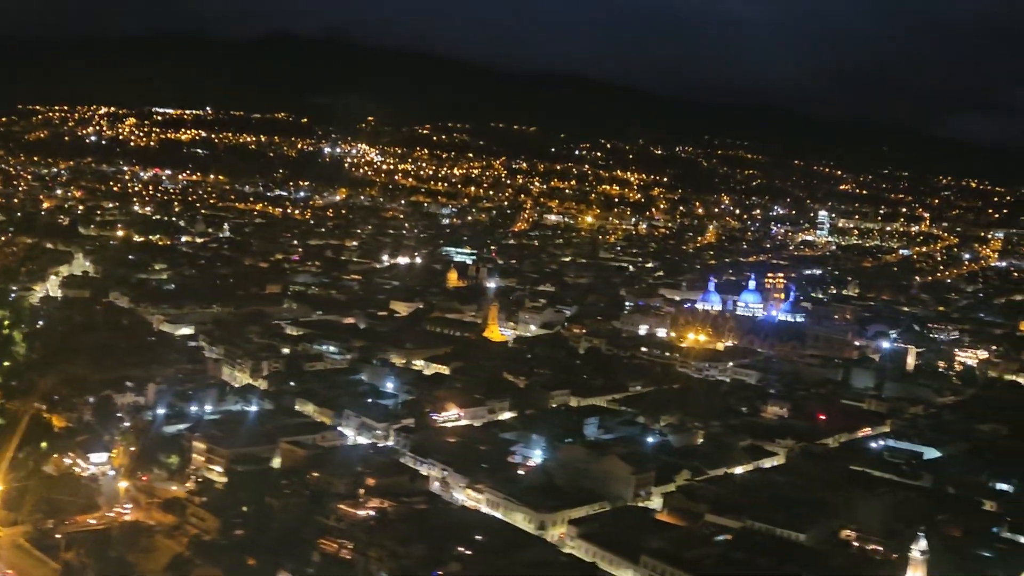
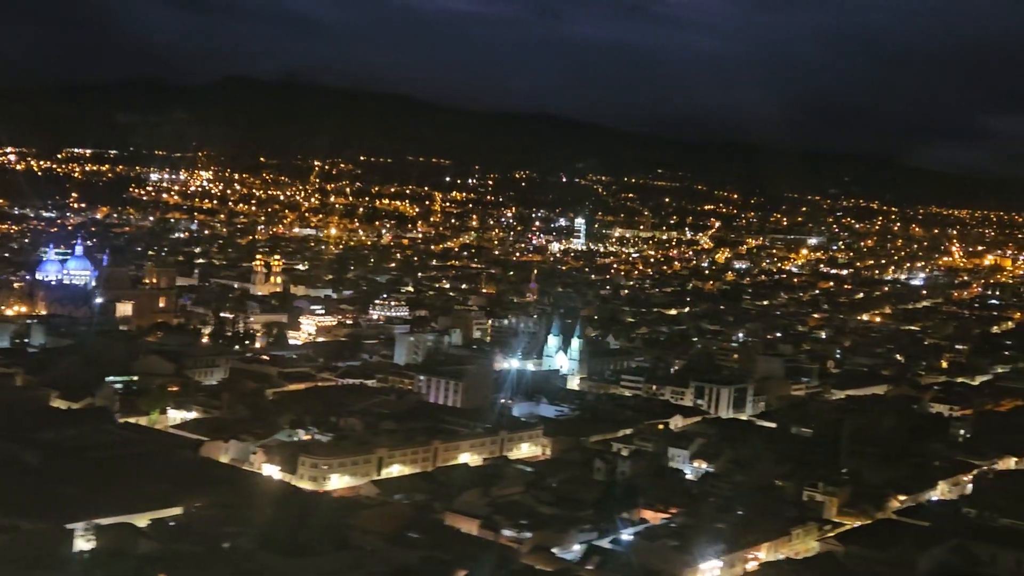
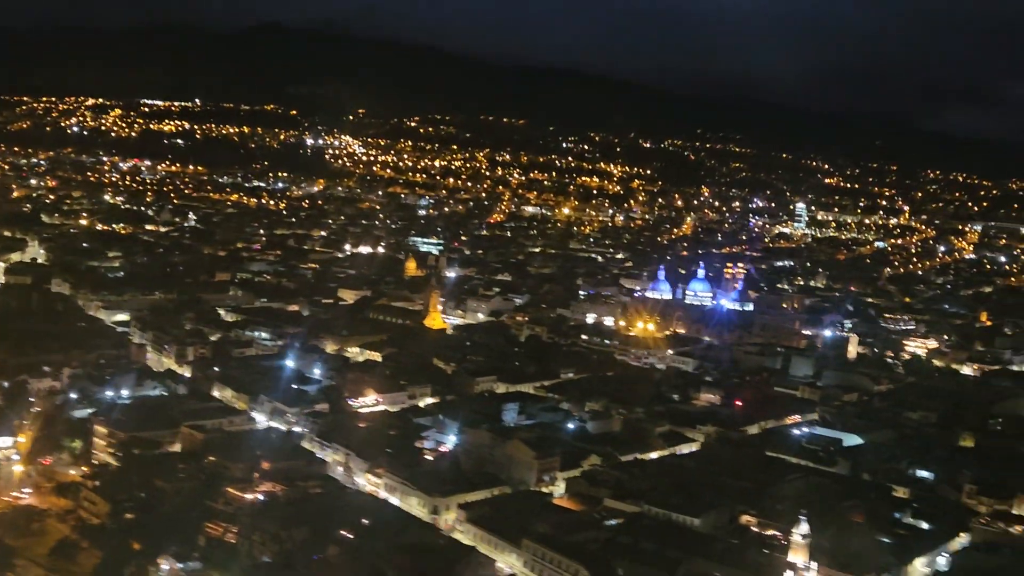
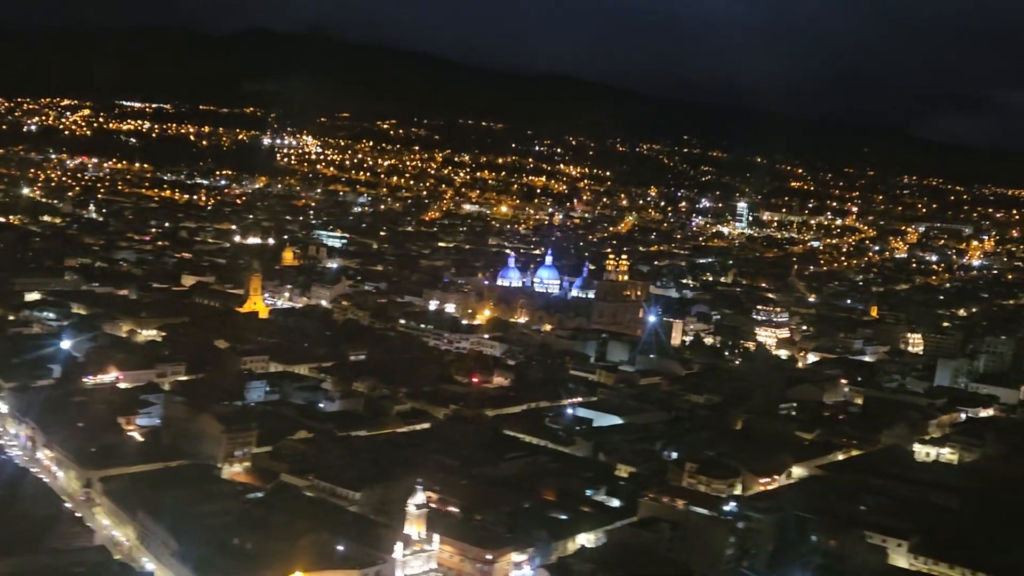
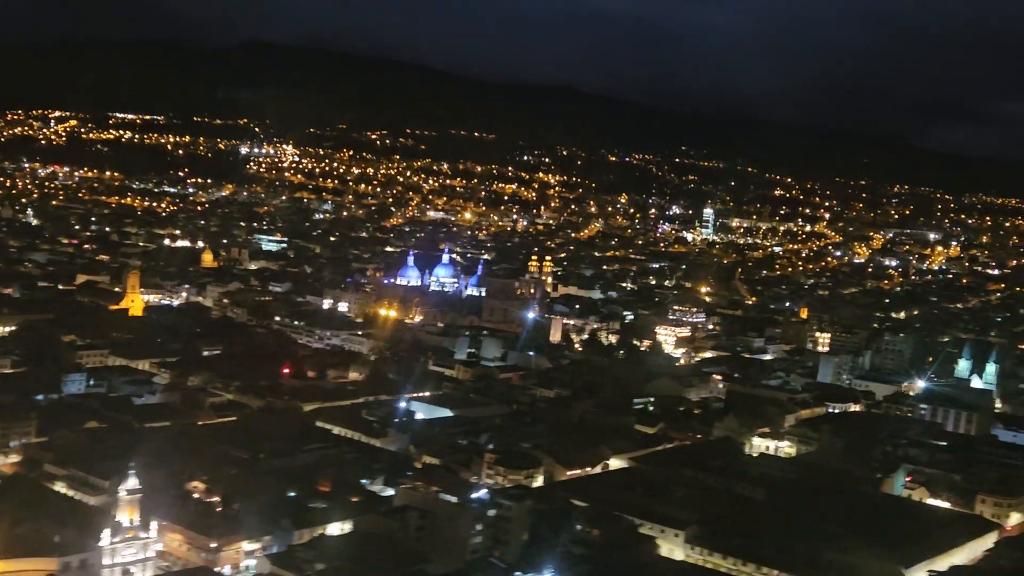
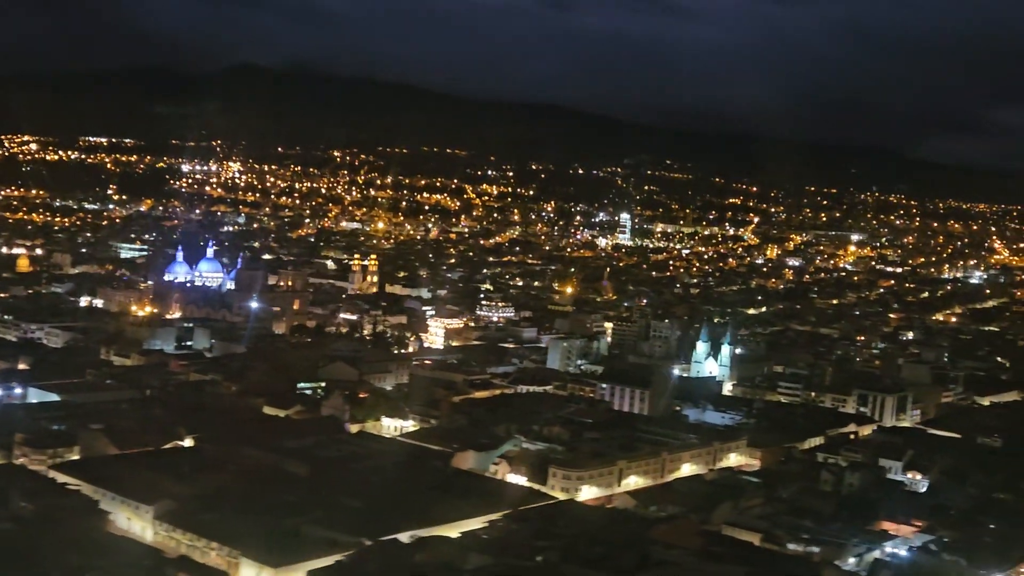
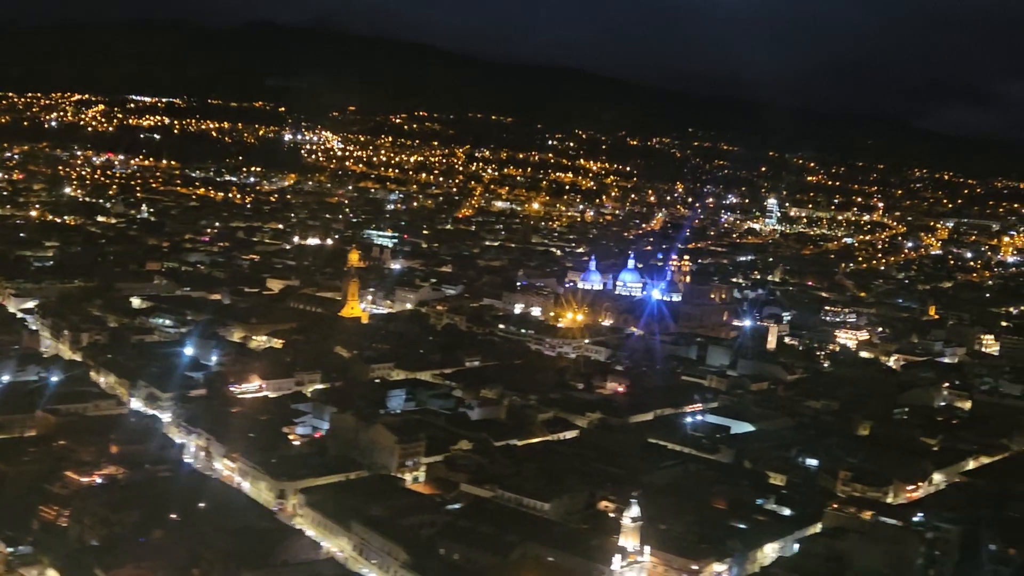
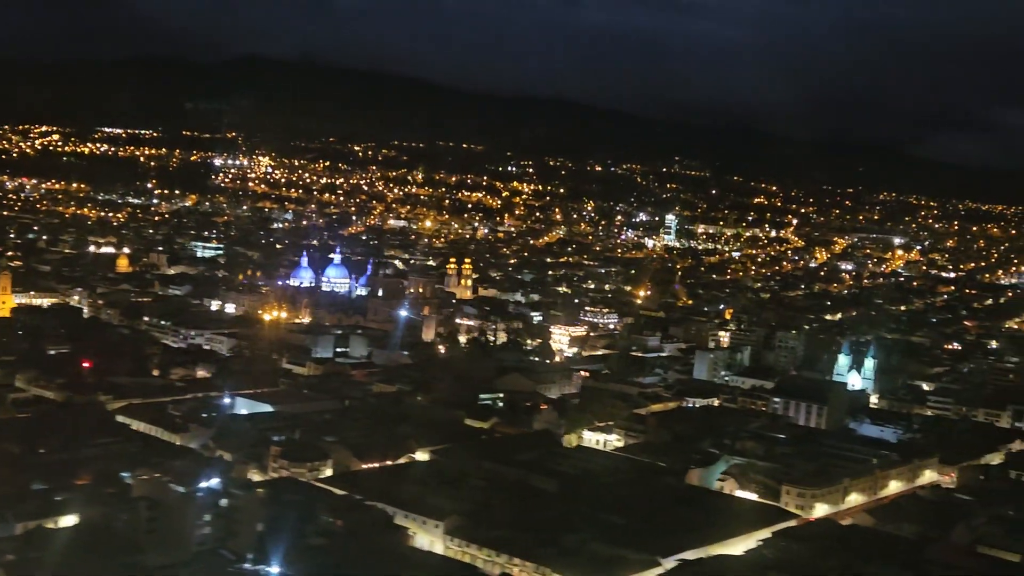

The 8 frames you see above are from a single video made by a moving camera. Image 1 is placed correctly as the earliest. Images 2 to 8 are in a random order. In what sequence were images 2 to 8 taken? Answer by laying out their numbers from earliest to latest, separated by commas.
3, 7, 4, 5, 8, 6, 2
